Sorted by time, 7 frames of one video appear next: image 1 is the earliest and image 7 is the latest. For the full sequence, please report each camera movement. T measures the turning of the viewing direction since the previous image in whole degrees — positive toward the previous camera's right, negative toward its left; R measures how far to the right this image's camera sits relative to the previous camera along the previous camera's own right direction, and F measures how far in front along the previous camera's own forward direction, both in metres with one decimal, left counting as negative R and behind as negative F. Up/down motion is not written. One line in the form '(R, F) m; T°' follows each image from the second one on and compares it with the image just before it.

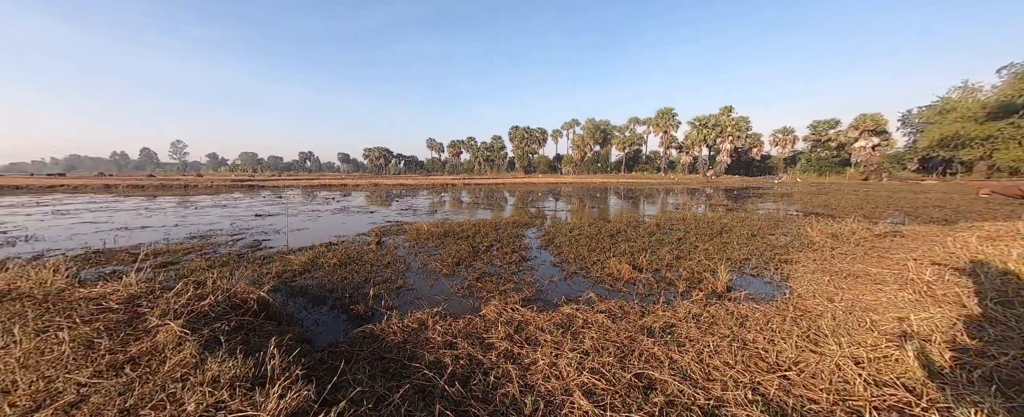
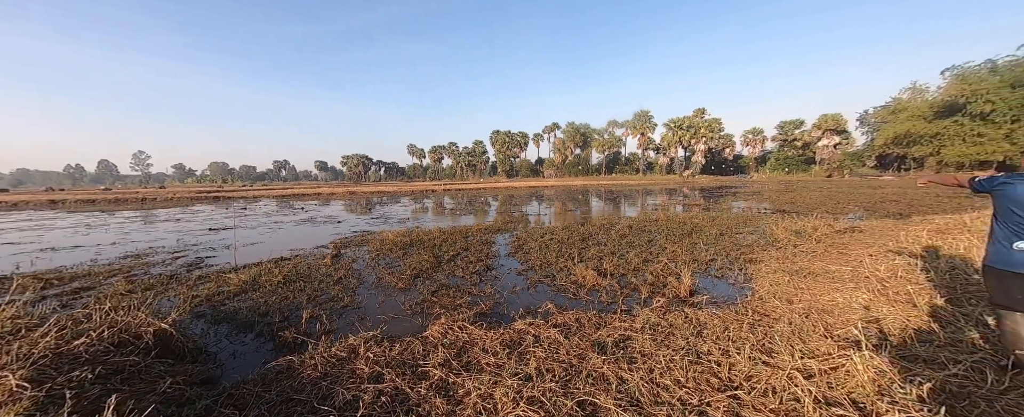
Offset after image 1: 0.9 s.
(+0.5, +0.3) m; +3°
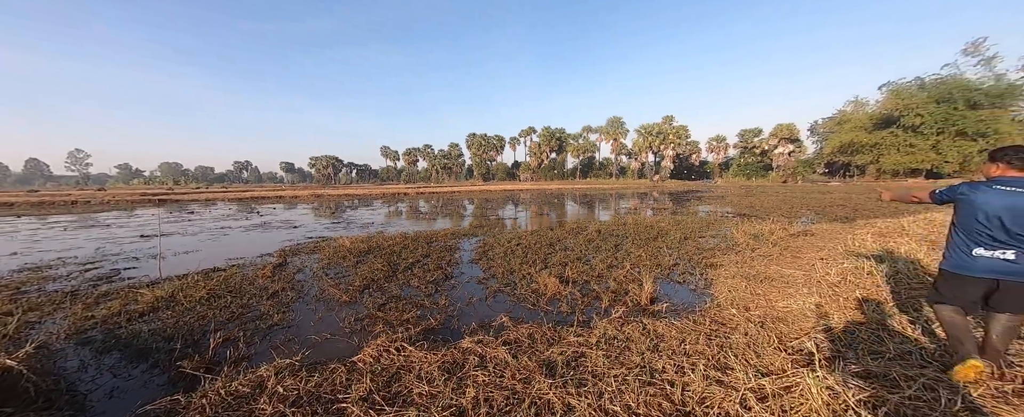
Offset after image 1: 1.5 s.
(+0.4, +0.3) m; +4°
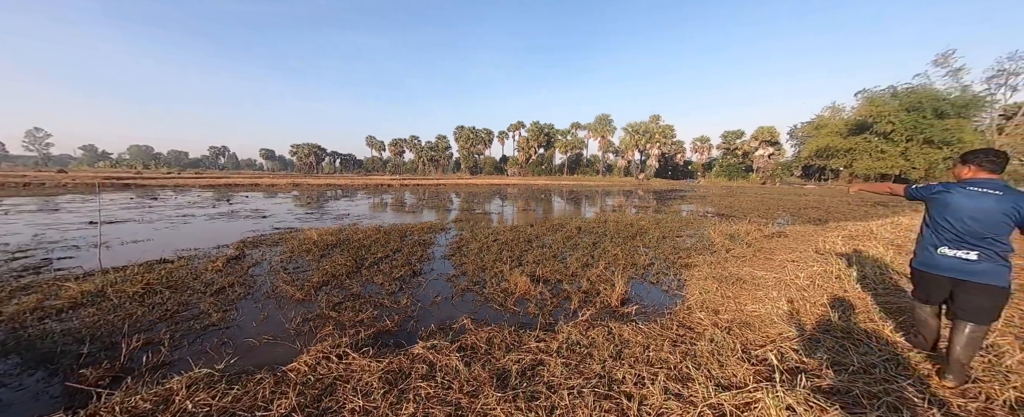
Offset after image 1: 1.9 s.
(+0.3, +0.3) m; +2°
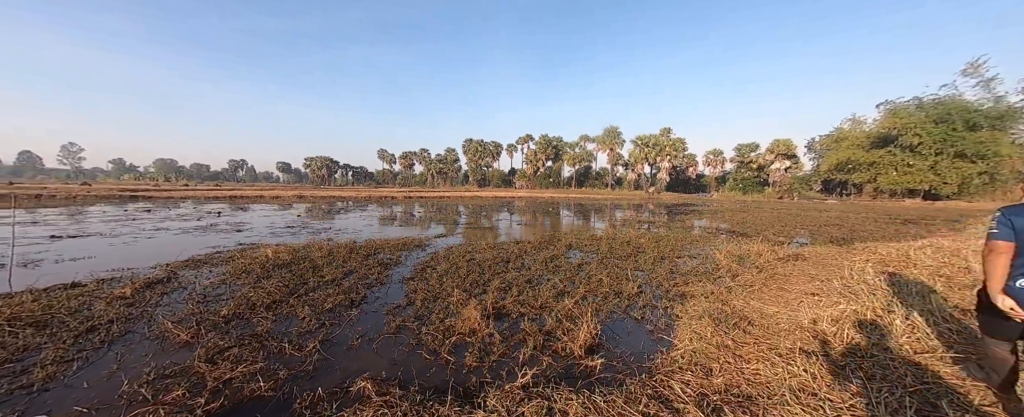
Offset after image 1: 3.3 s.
(+1.0, +1.0) m; -2°
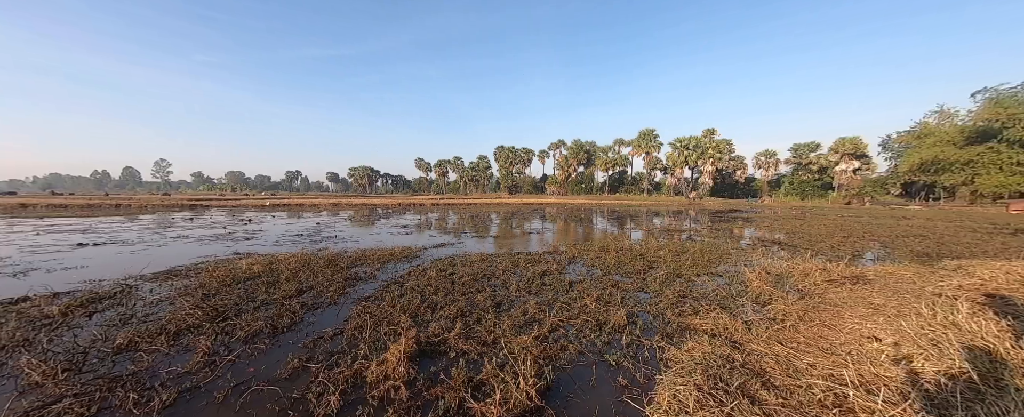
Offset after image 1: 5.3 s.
(+1.4, +1.1) m; -7°
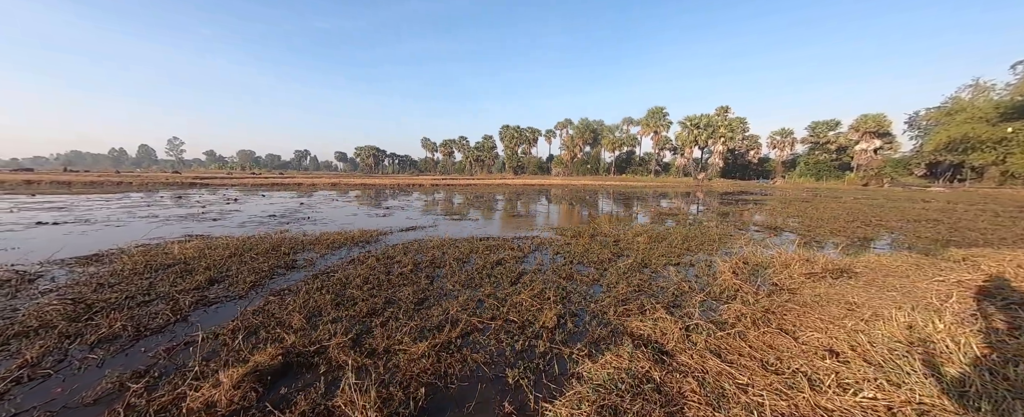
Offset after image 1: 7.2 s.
(+1.5, +0.8) m; -2°
